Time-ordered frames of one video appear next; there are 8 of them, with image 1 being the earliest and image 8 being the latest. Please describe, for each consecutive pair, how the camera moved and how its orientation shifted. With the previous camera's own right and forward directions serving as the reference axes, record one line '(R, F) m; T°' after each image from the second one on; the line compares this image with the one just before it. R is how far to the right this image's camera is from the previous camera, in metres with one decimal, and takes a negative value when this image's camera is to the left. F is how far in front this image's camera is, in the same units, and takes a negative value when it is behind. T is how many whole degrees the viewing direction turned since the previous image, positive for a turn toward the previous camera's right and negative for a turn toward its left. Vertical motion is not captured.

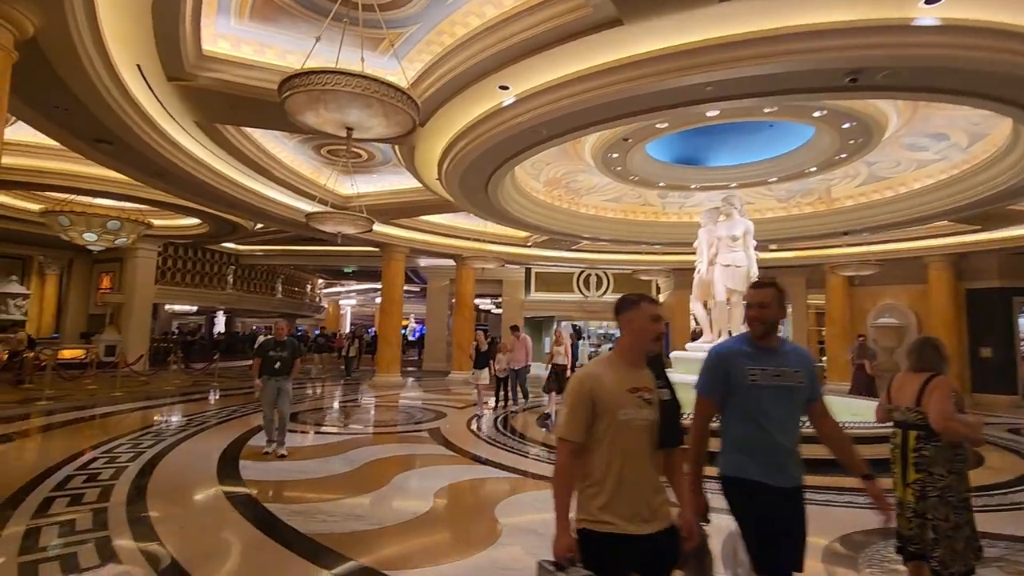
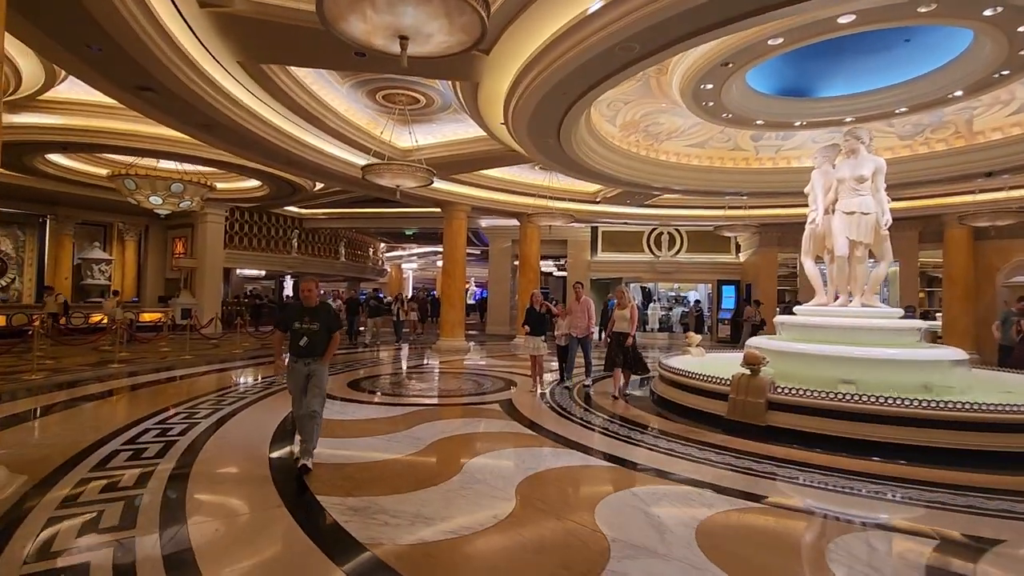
(-0.2, +0.8) m; -6°
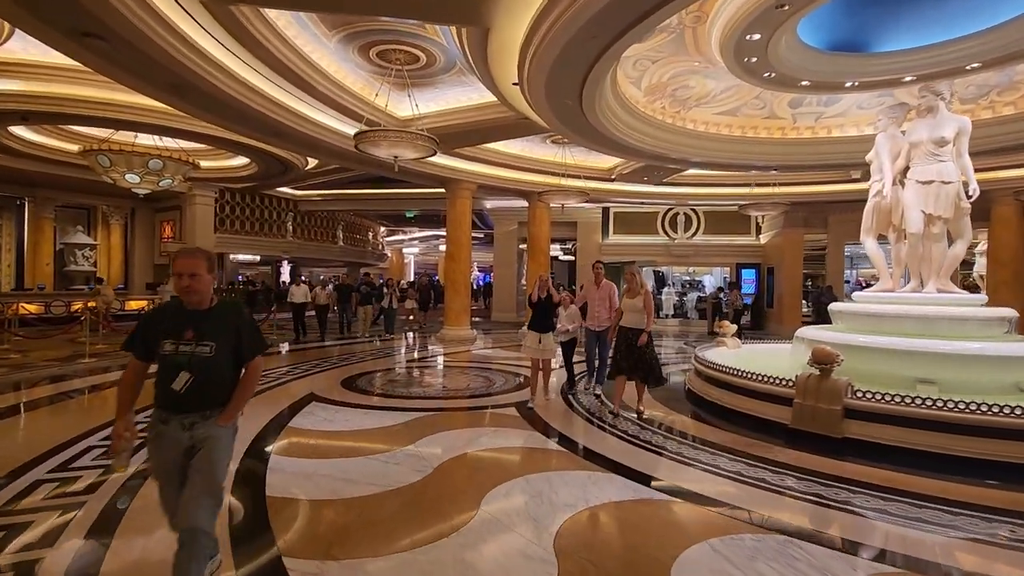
(-0.2, +0.9) m; 0°
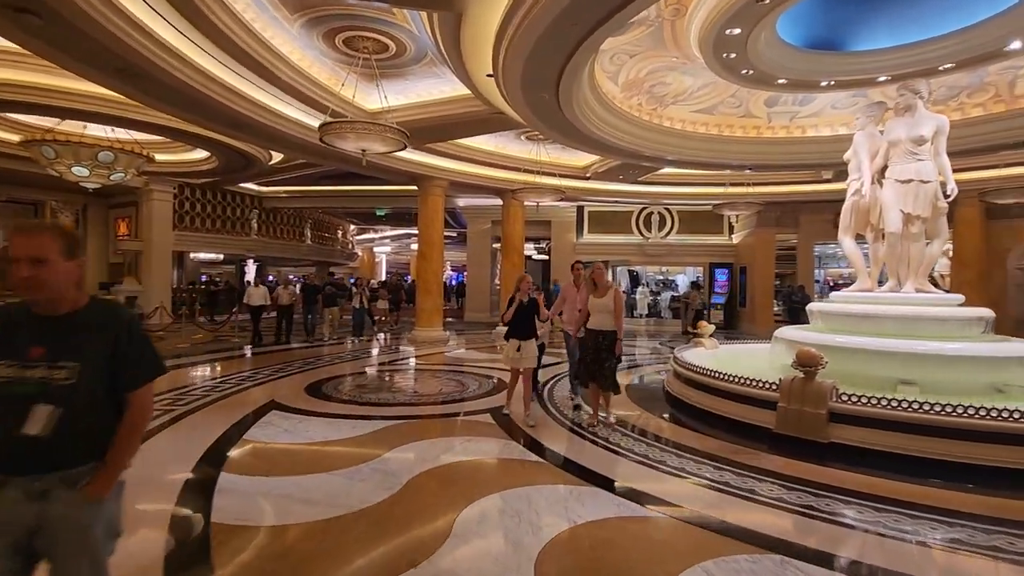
(0.0, +0.3) m; +3°
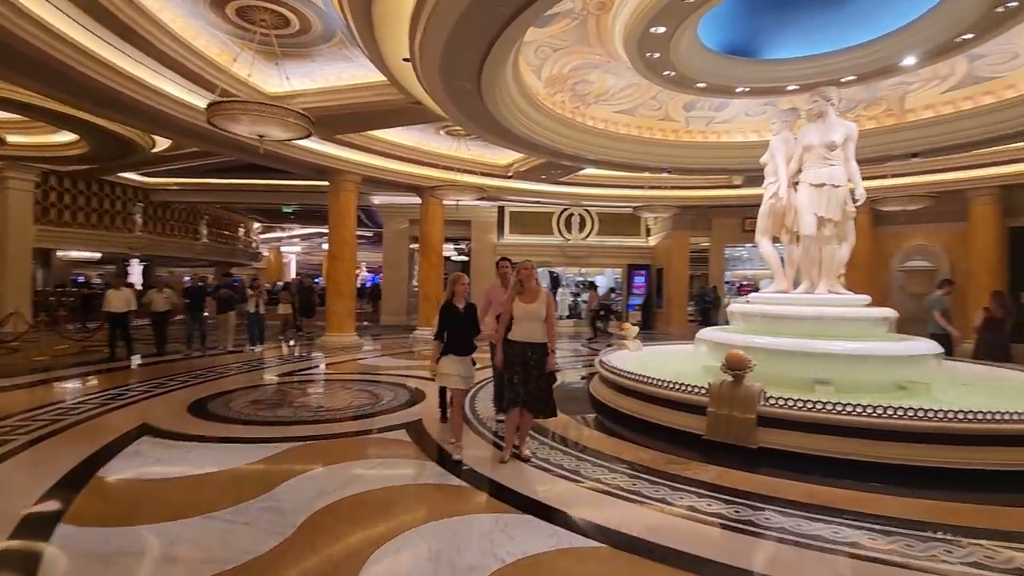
(0.0, +0.4) m; +9°
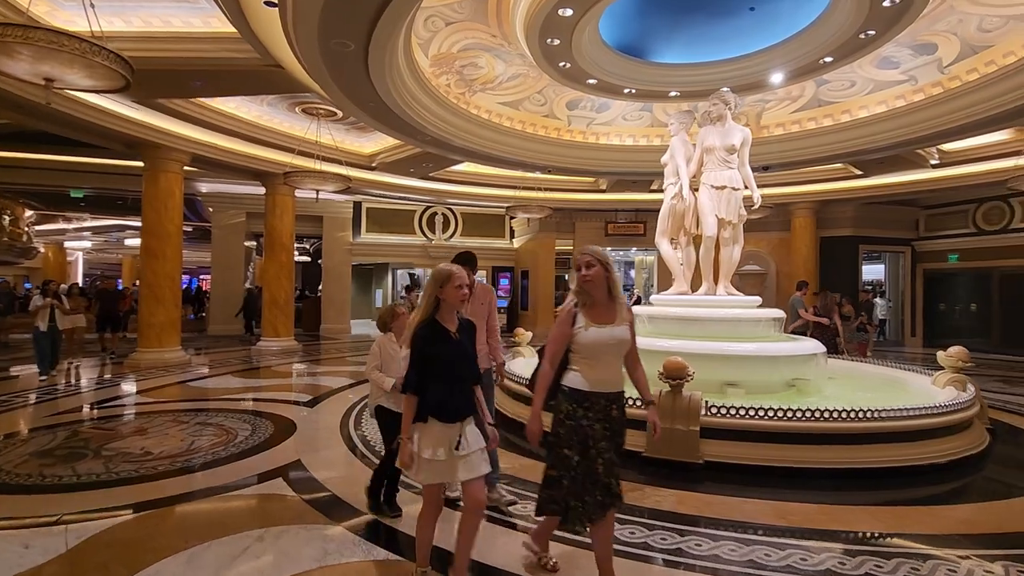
(-0.5, +0.8) m; +17°
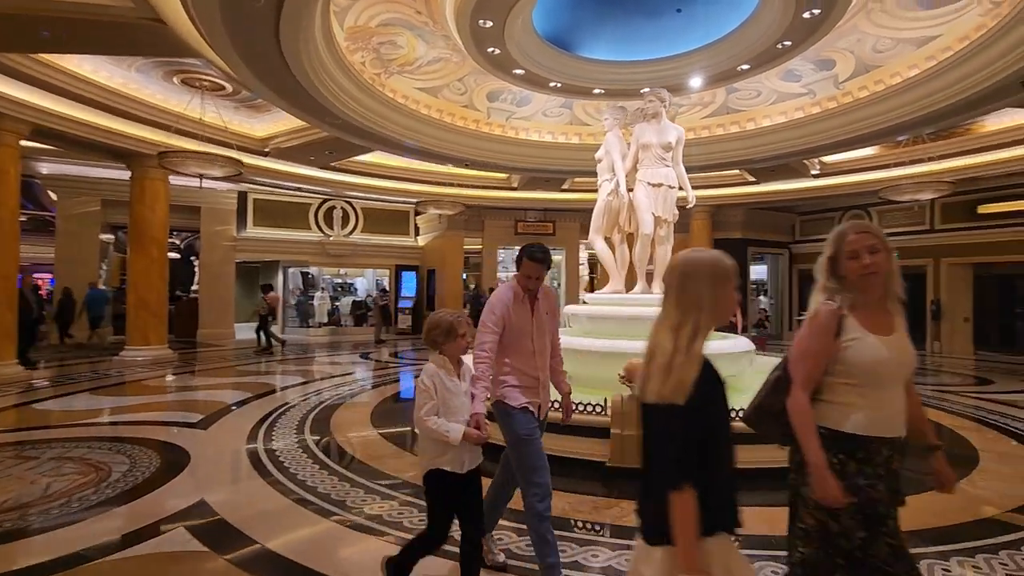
(-0.4, +0.5) m; +12°
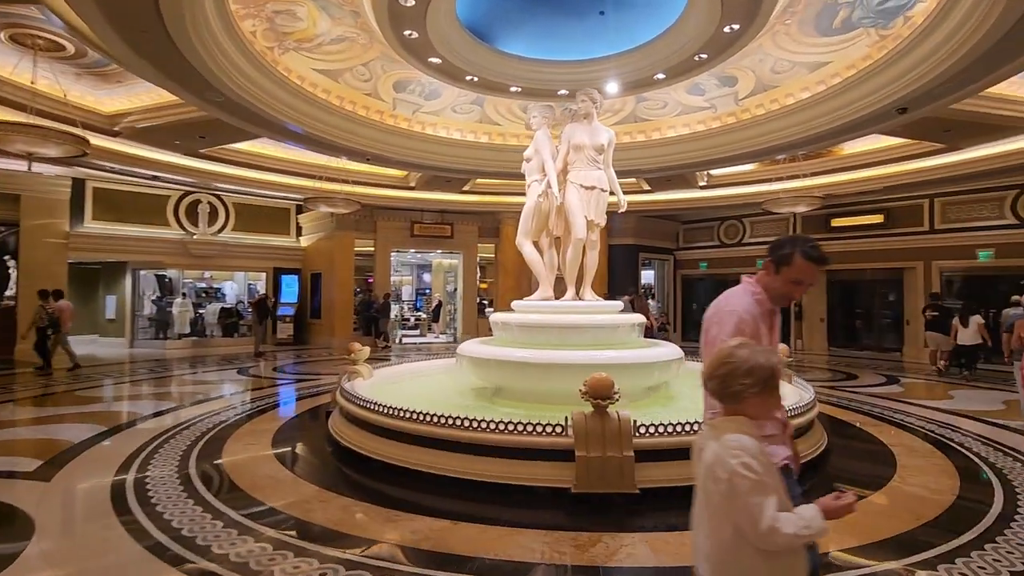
(-0.5, +0.5) m; +13°
